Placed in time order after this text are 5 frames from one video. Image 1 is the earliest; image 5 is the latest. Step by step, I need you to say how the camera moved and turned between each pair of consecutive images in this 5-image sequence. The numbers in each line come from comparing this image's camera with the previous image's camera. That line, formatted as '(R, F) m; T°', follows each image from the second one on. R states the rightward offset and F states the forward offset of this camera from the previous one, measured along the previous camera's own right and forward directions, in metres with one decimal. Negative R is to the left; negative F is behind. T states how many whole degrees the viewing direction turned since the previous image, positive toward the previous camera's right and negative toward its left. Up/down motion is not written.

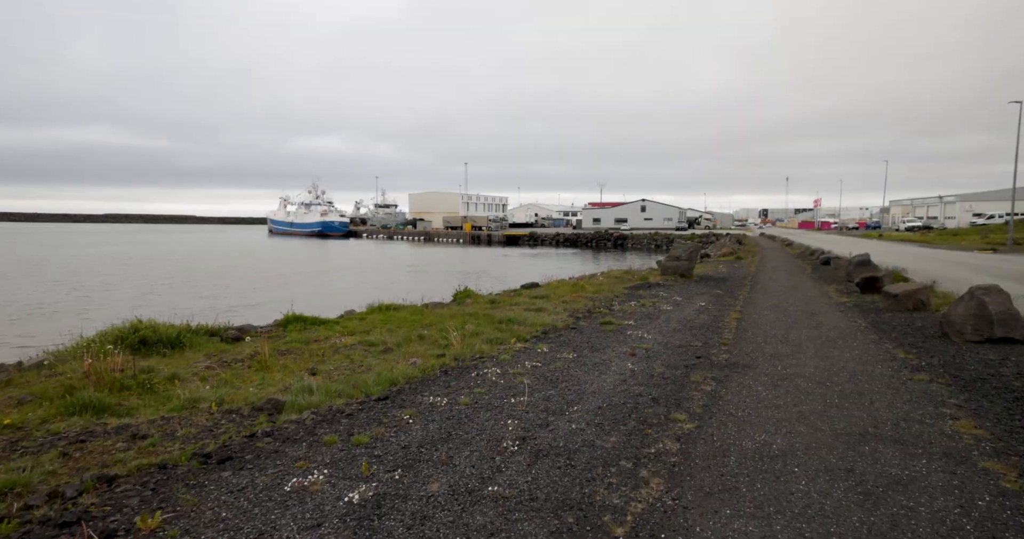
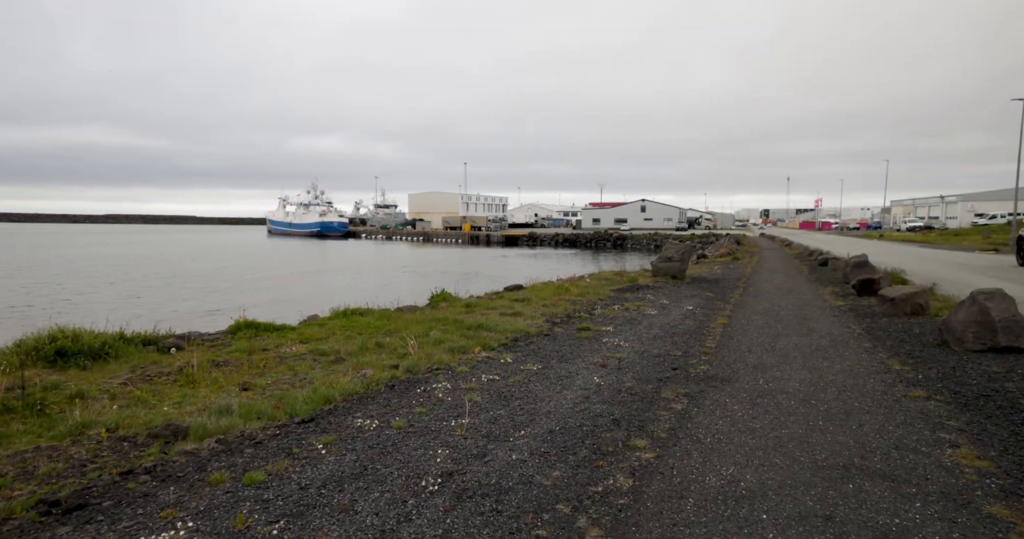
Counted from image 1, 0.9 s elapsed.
(+0.6, +0.8) m; 0°
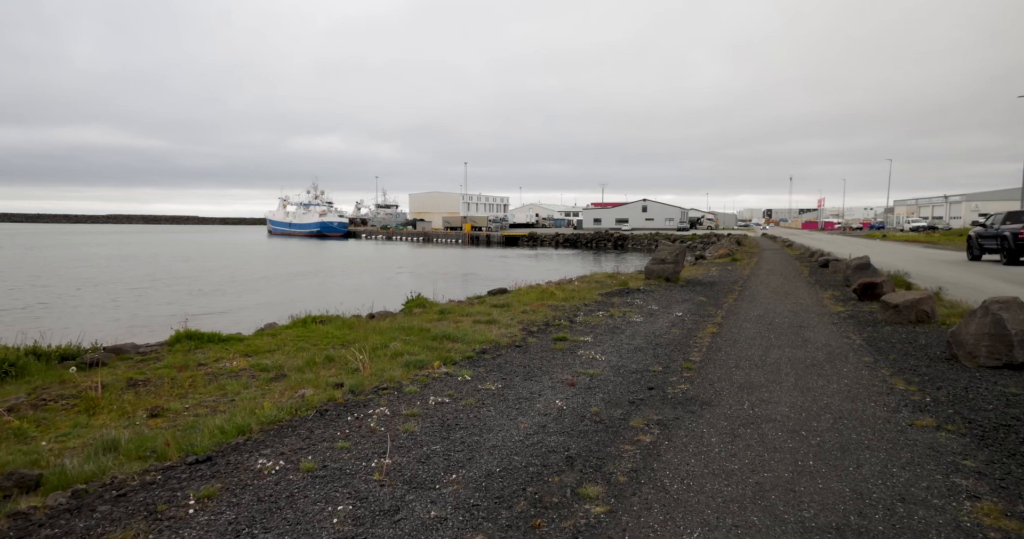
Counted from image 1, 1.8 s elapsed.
(+0.6, +0.9) m; 0°
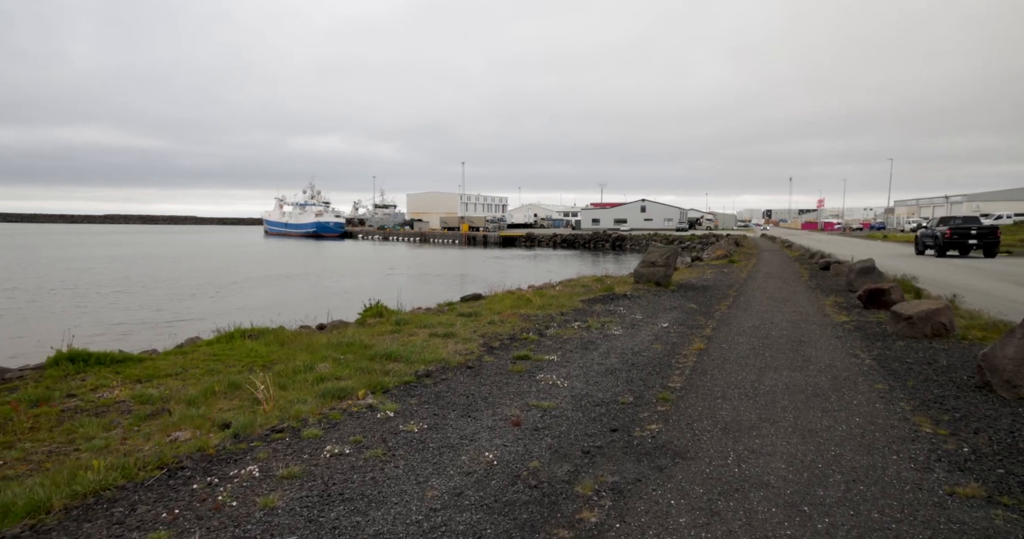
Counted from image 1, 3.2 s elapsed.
(+0.7, +1.5) m; 0°
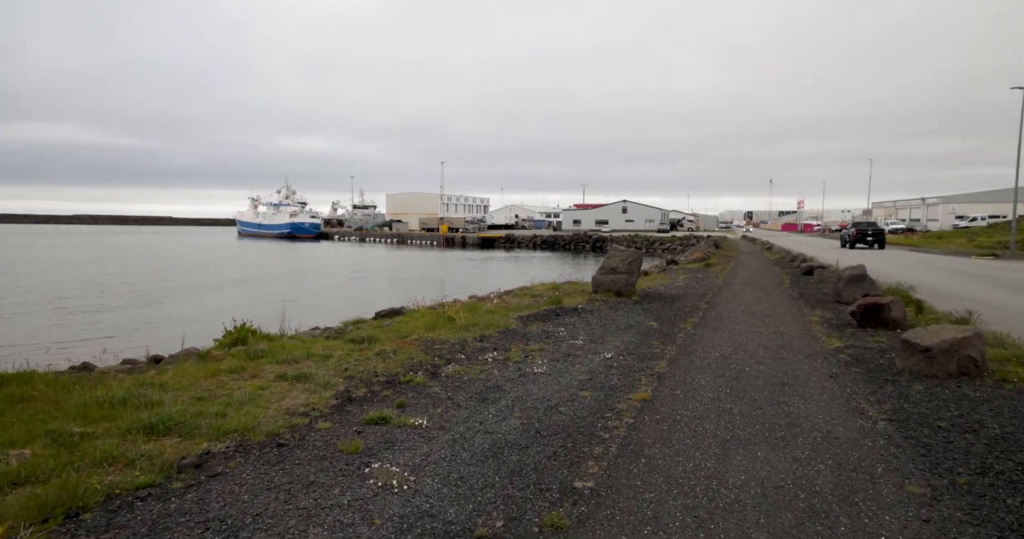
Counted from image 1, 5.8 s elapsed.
(+1.4, +3.0) m; +2°
